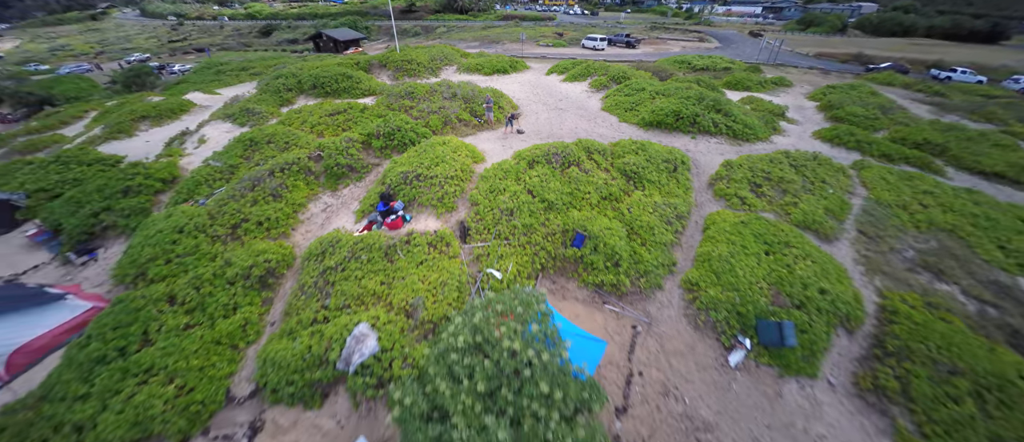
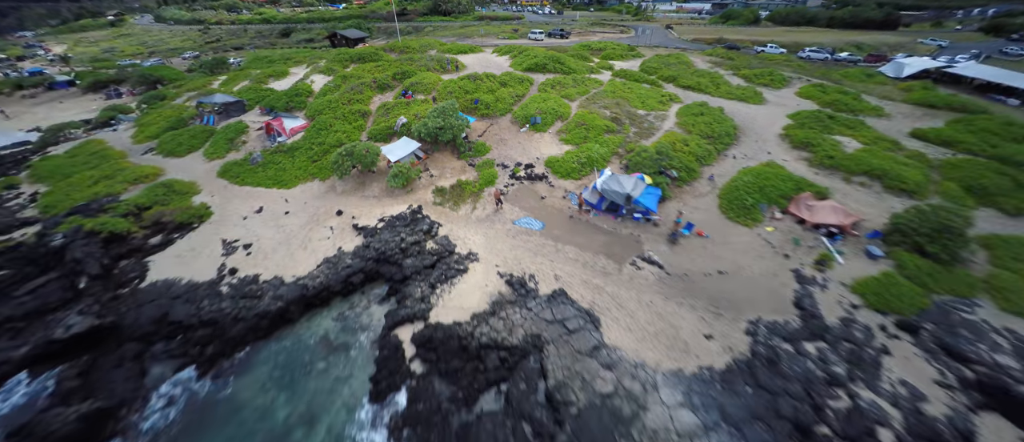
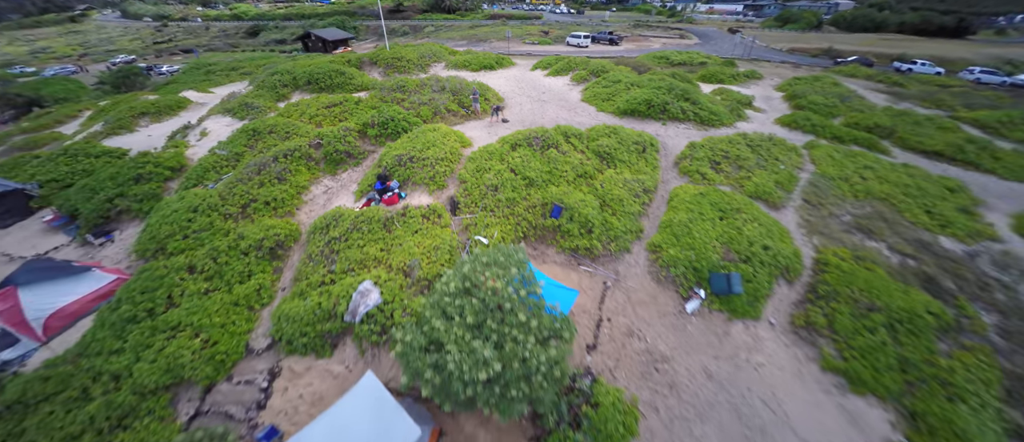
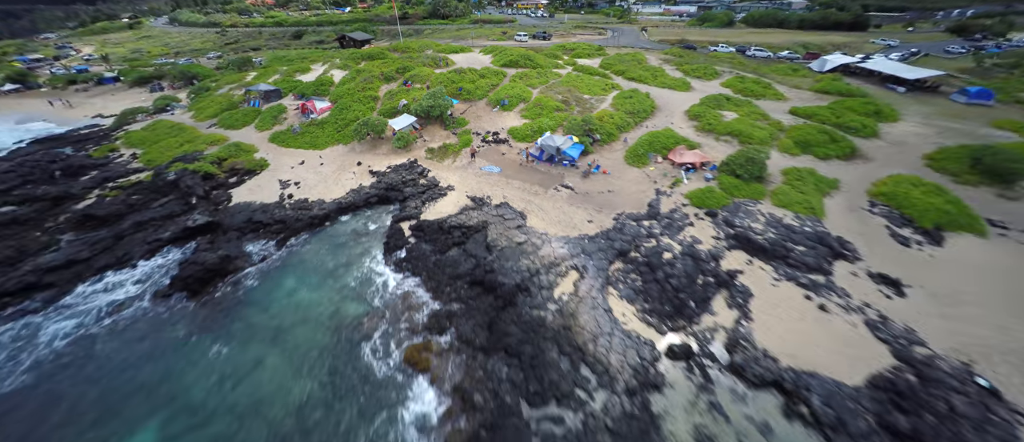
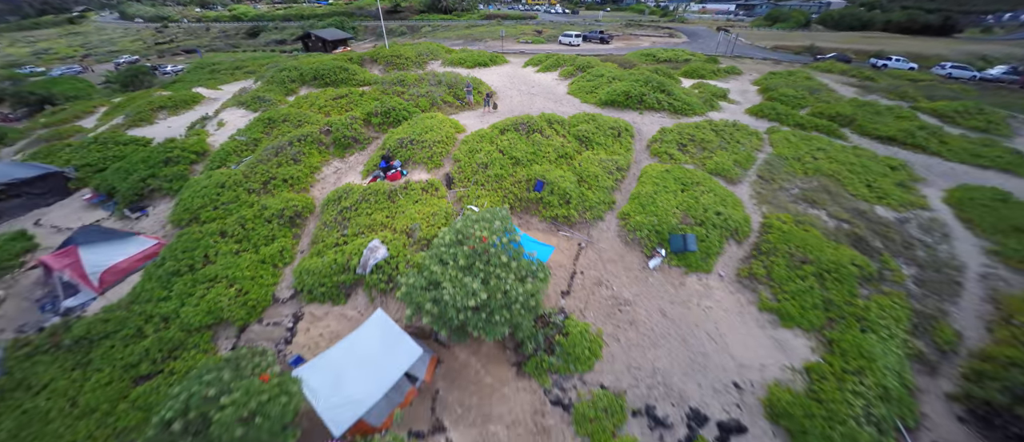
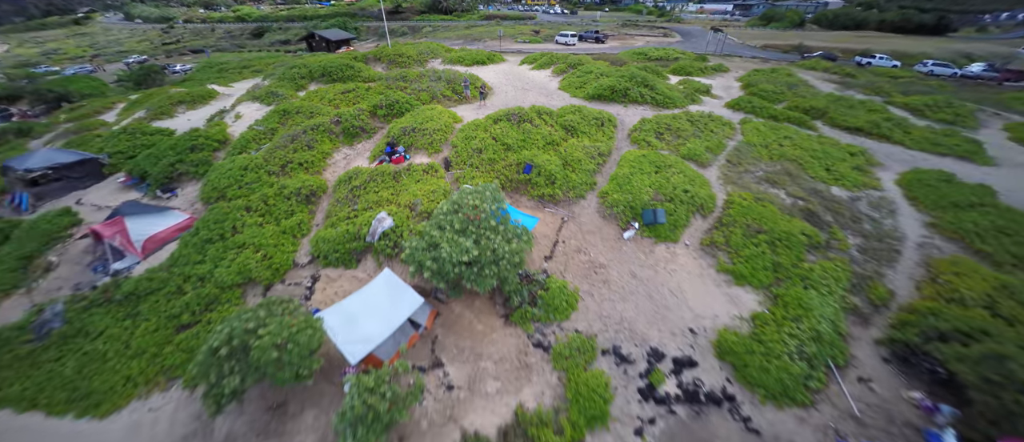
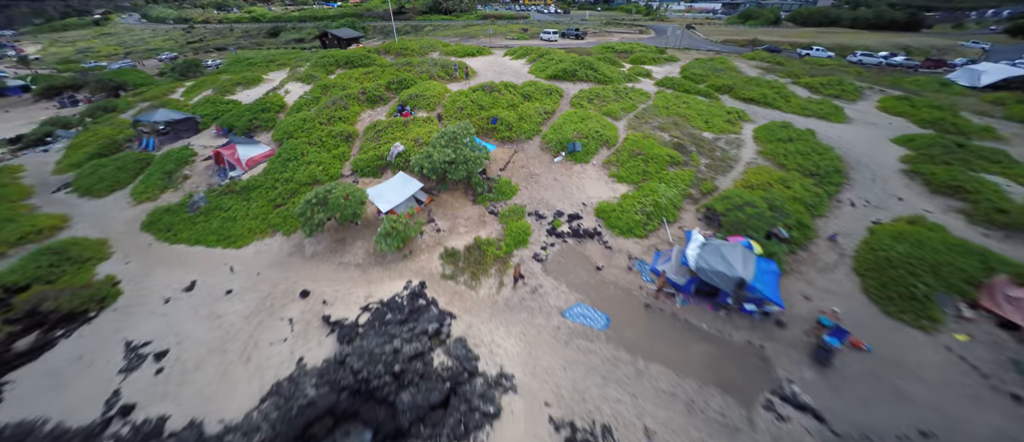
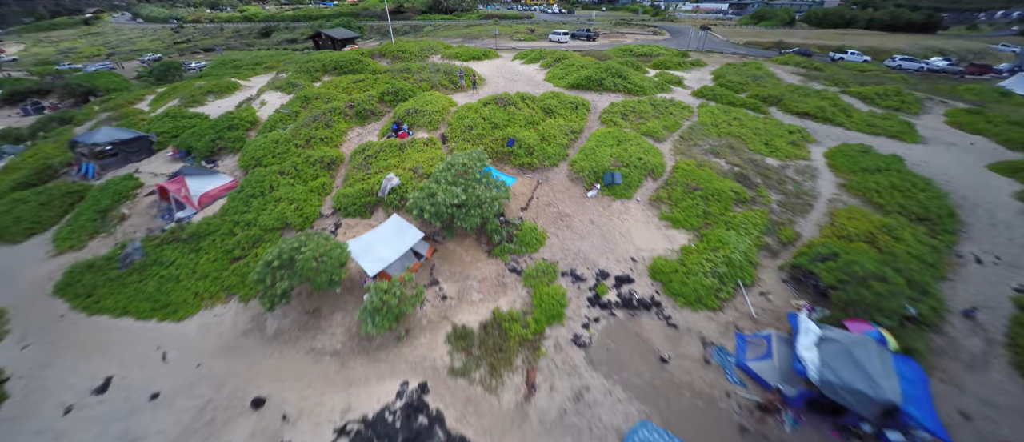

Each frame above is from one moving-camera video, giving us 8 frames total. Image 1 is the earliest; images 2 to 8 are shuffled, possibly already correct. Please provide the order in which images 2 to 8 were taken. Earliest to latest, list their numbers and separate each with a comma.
3, 5, 6, 8, 7, 2, 4
